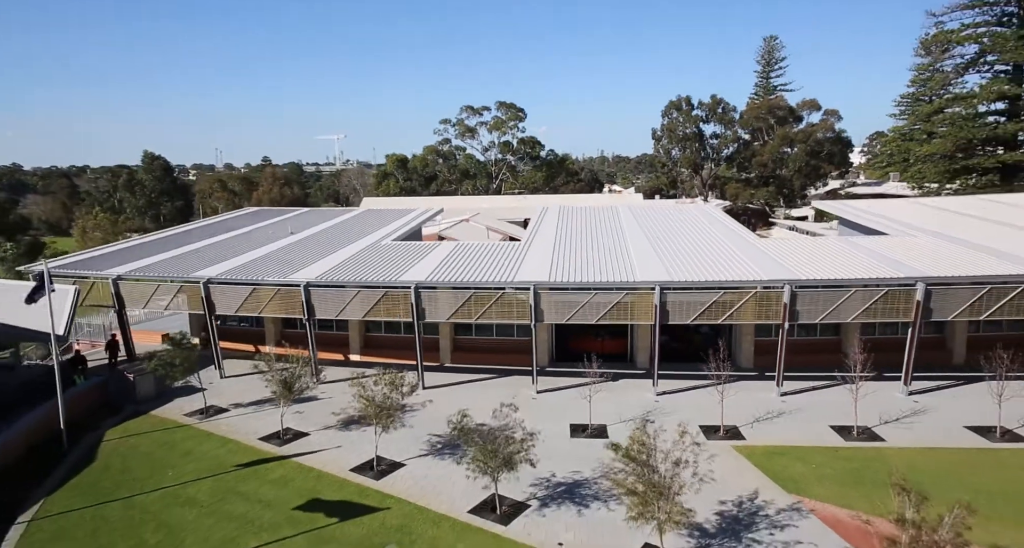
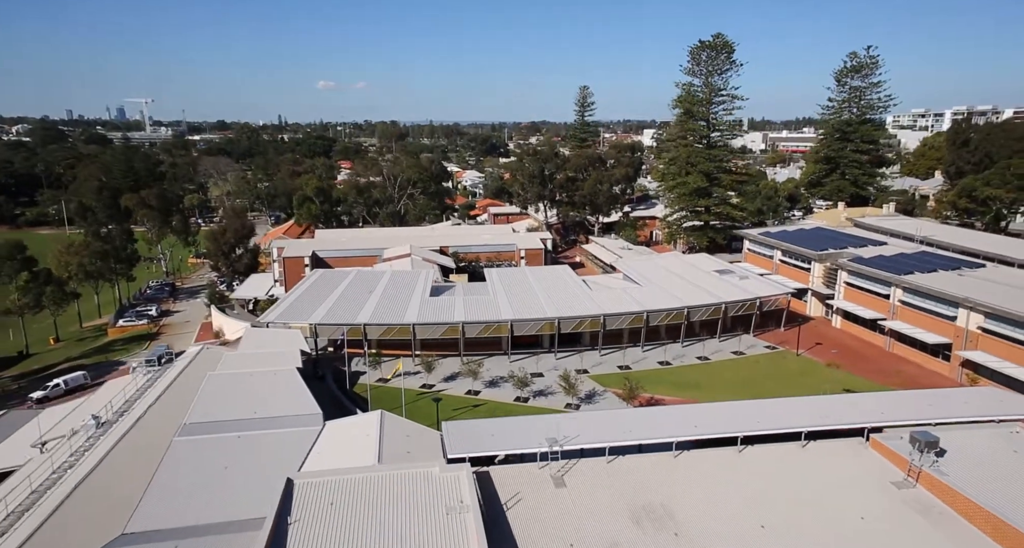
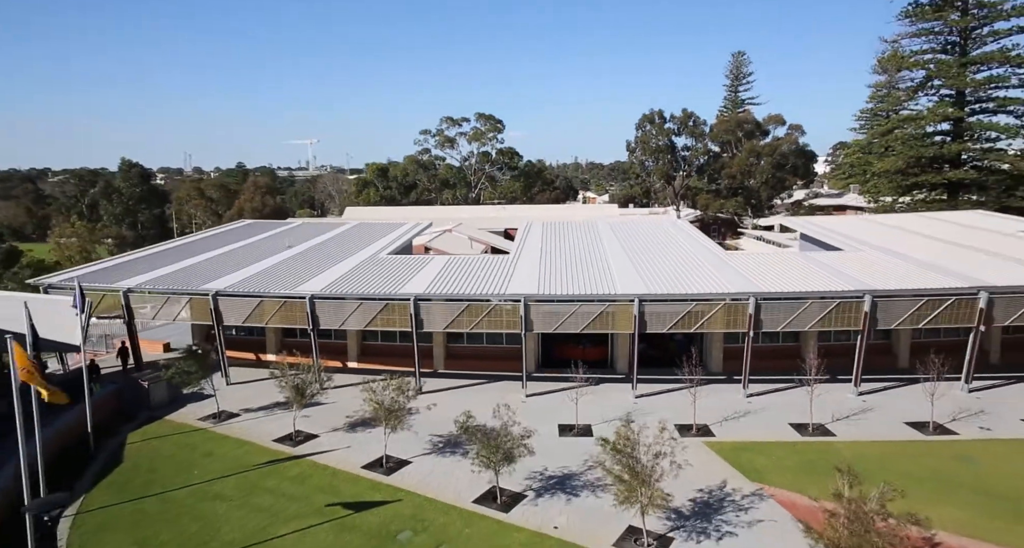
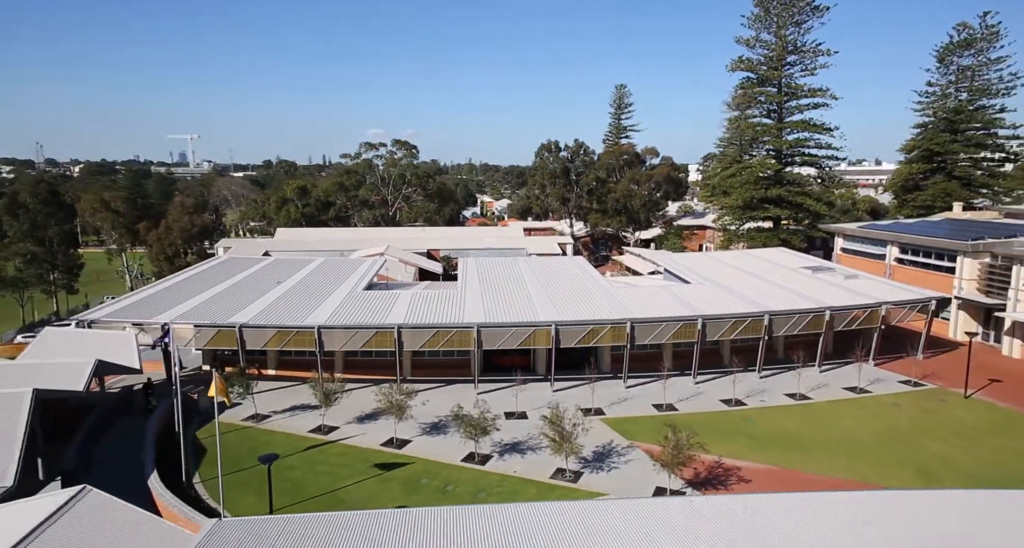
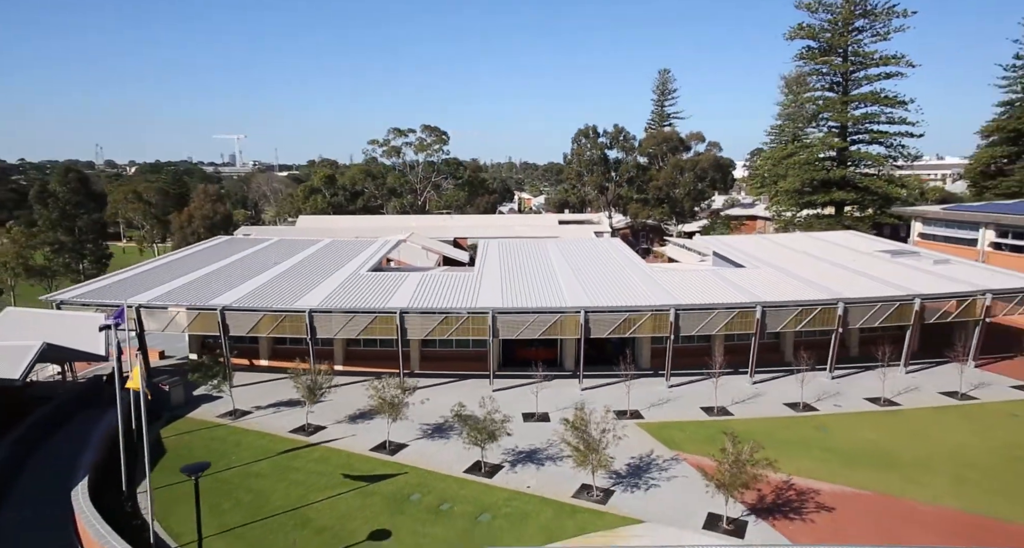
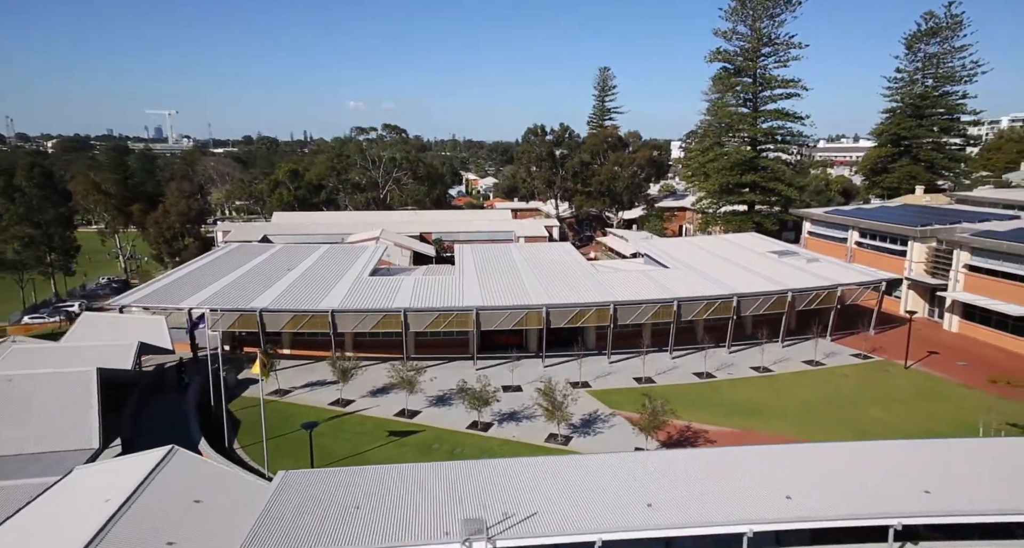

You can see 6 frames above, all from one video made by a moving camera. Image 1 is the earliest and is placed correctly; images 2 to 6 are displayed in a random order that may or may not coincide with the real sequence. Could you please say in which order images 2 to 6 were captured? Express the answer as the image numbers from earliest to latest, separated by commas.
3, 5, 4, 6, 2
